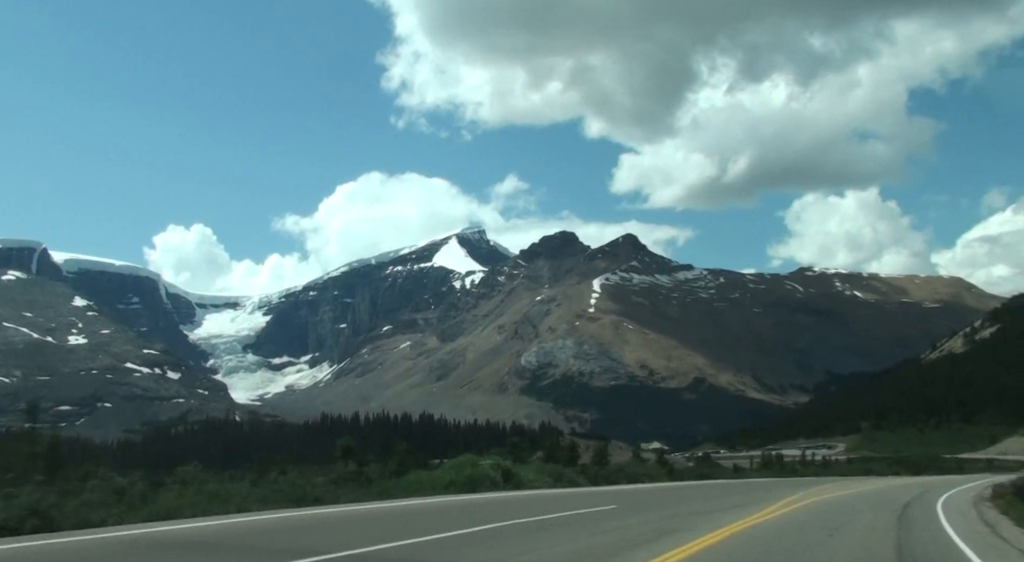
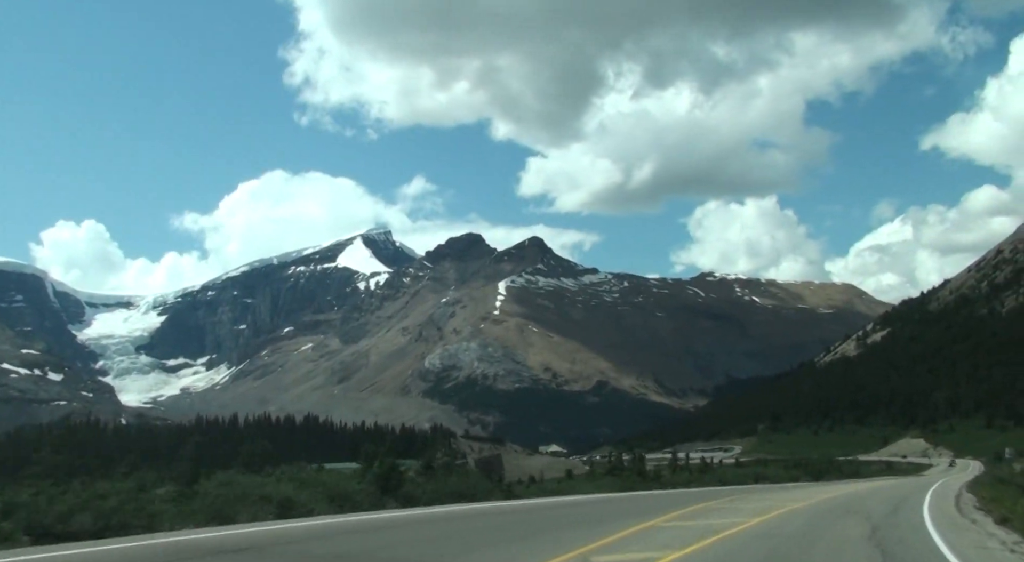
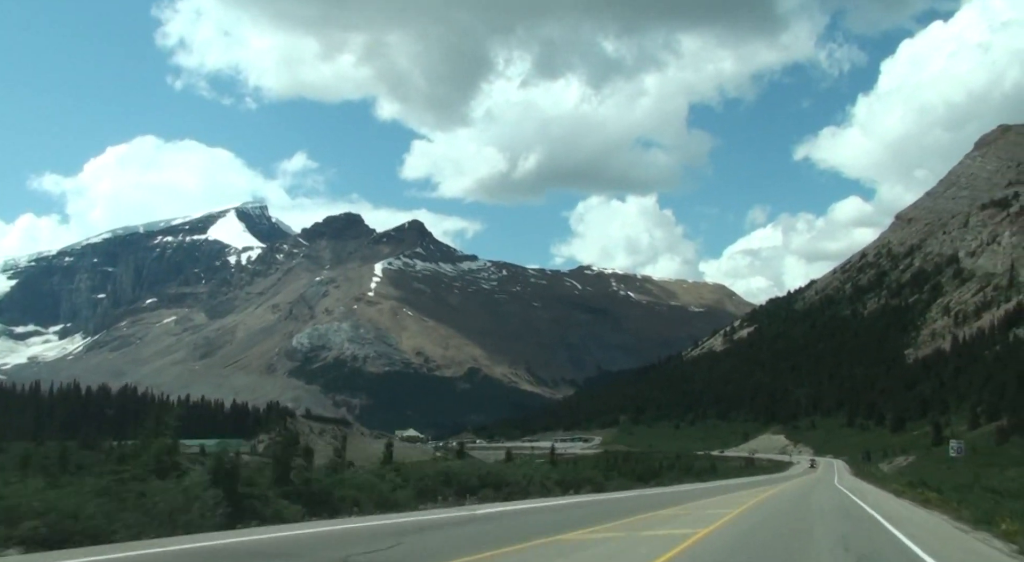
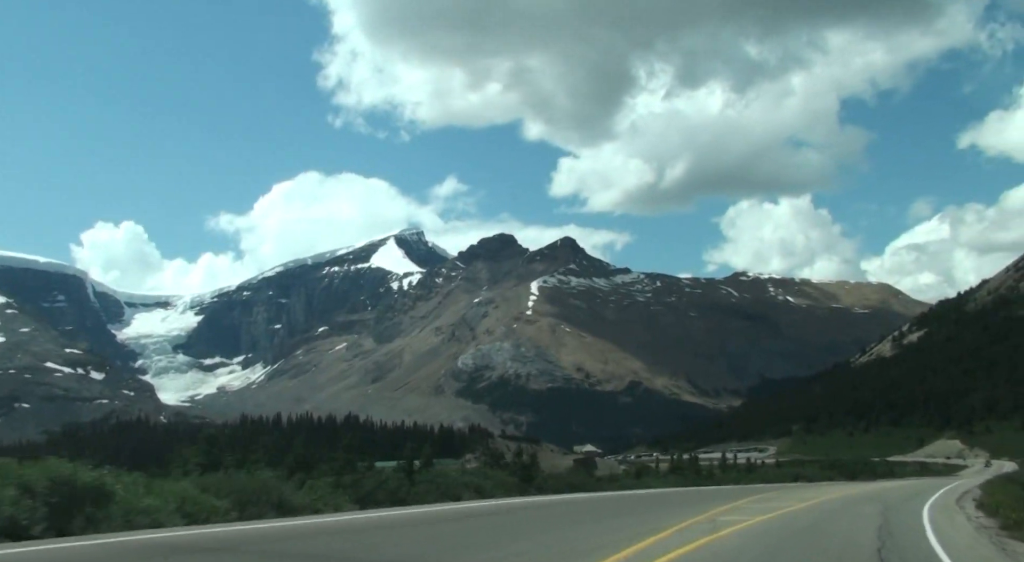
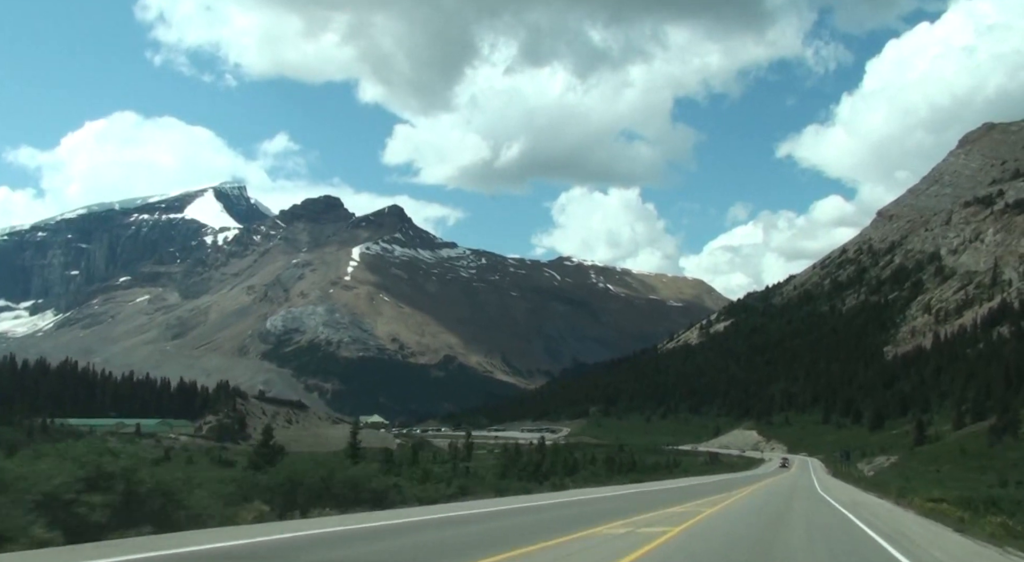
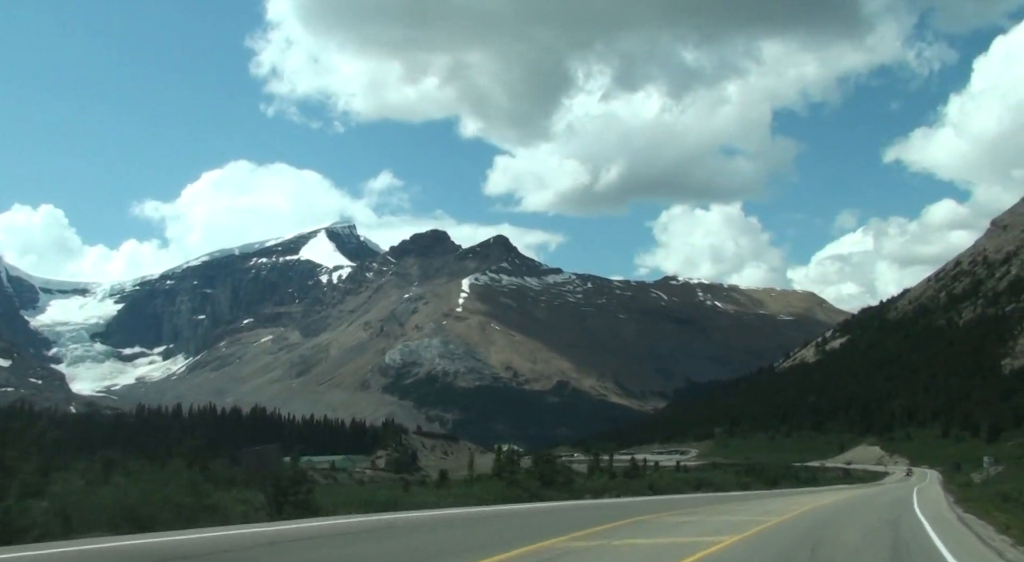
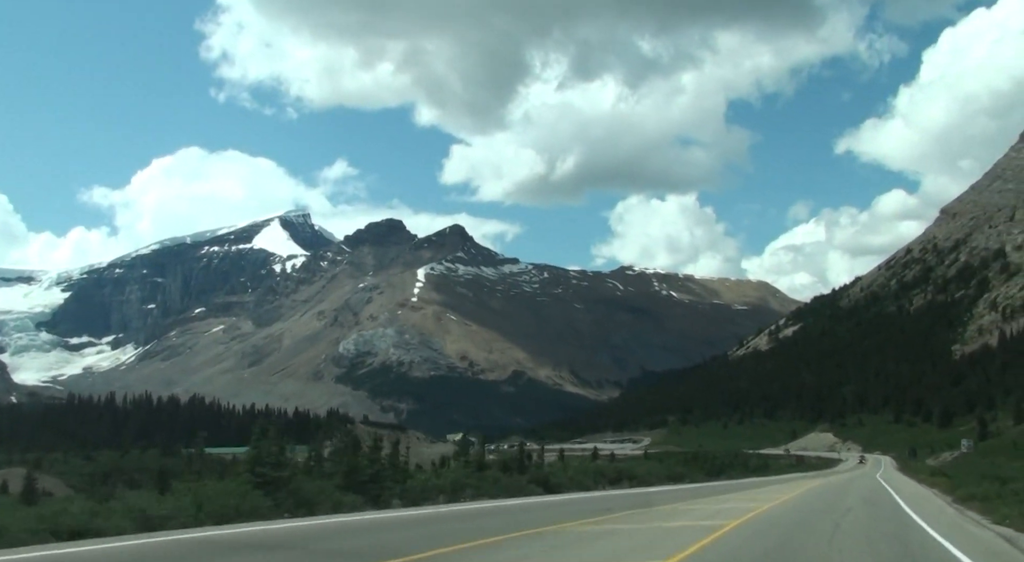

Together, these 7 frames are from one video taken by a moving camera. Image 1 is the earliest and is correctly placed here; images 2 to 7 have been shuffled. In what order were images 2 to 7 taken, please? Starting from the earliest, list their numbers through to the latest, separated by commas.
4, 2, 6, 7, 3, 5
